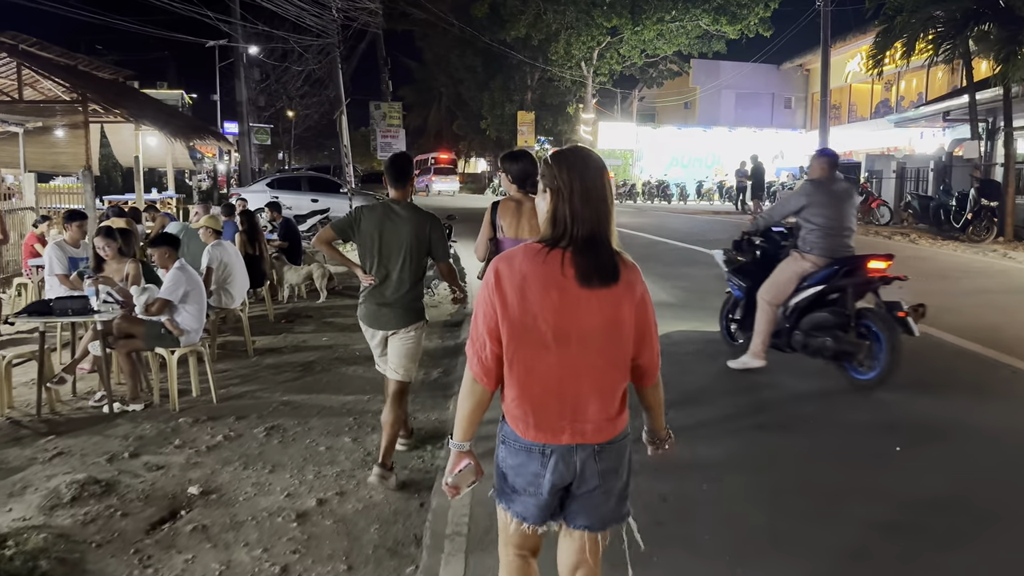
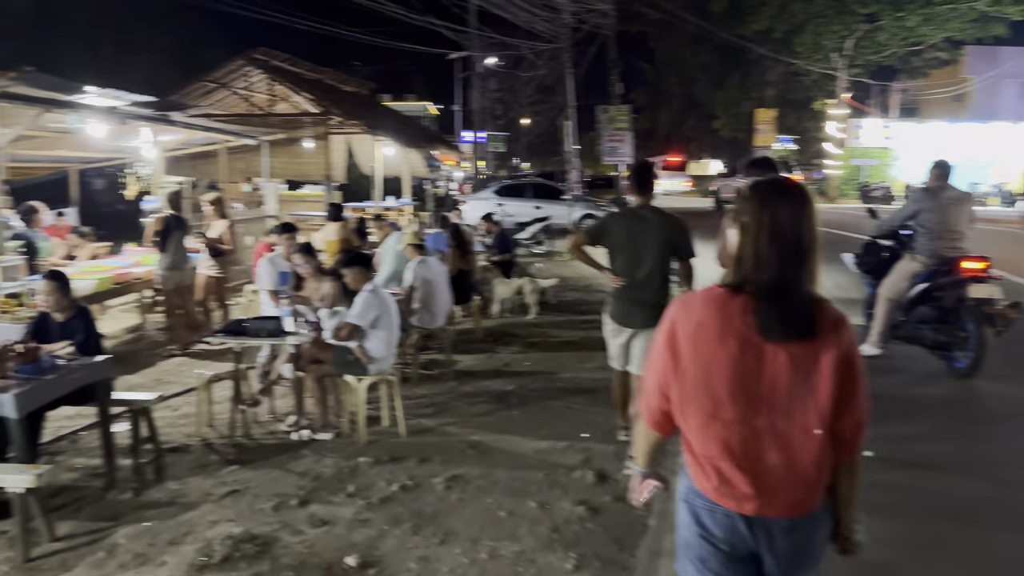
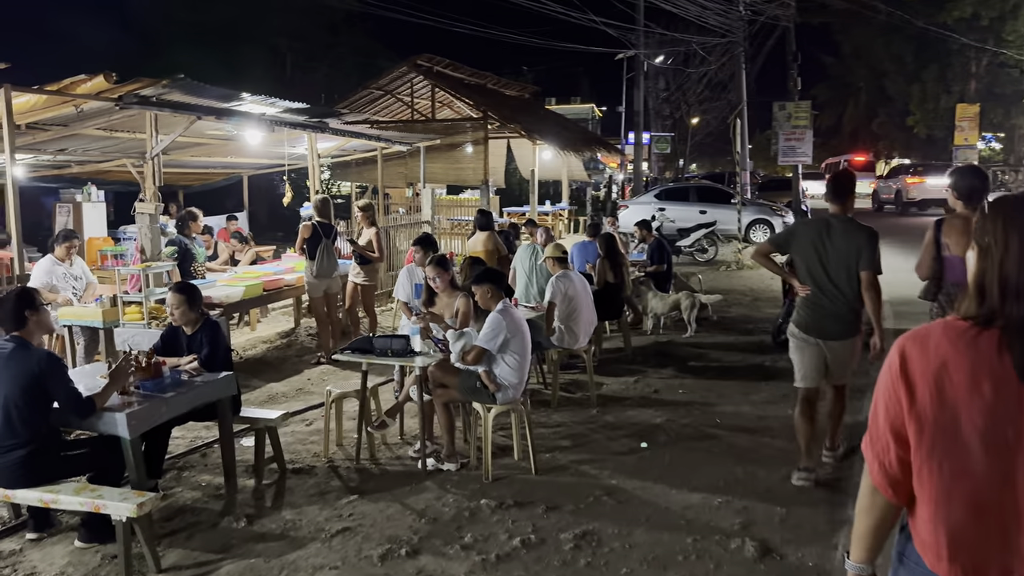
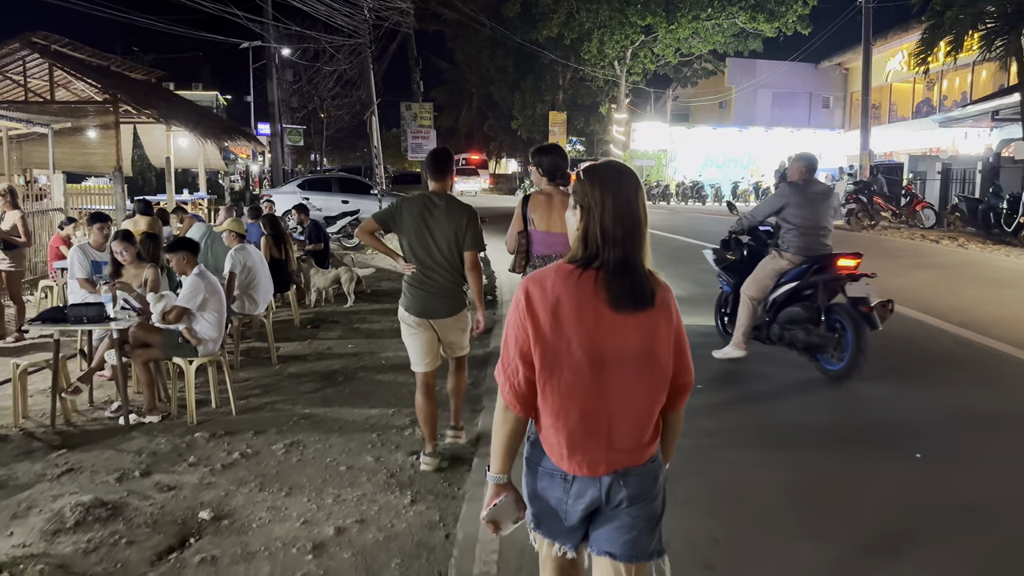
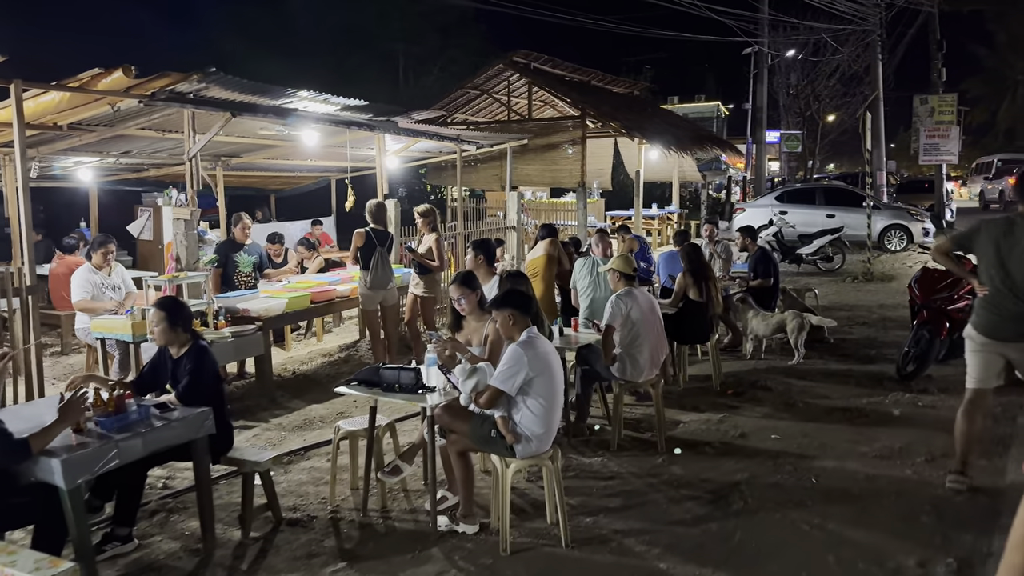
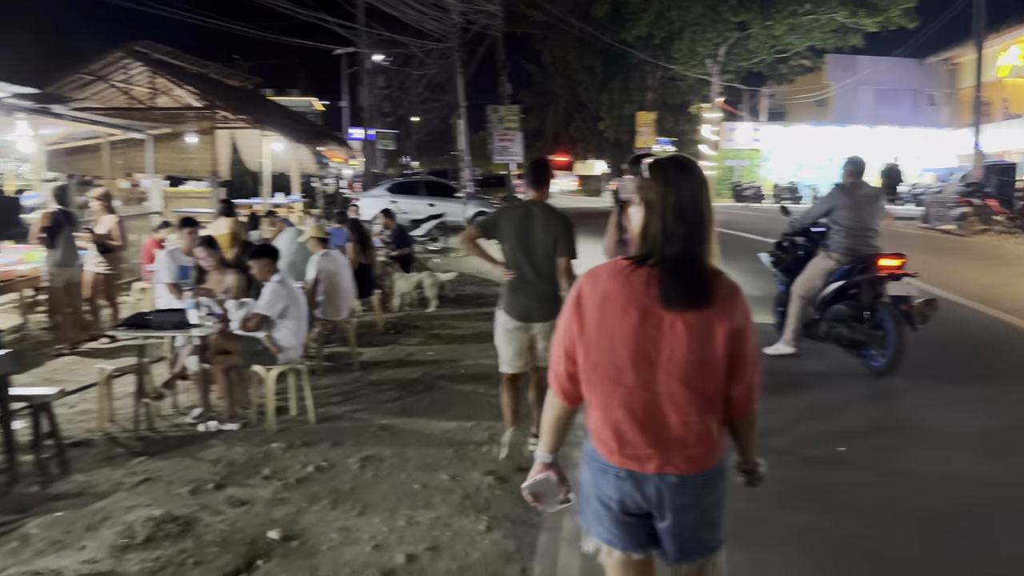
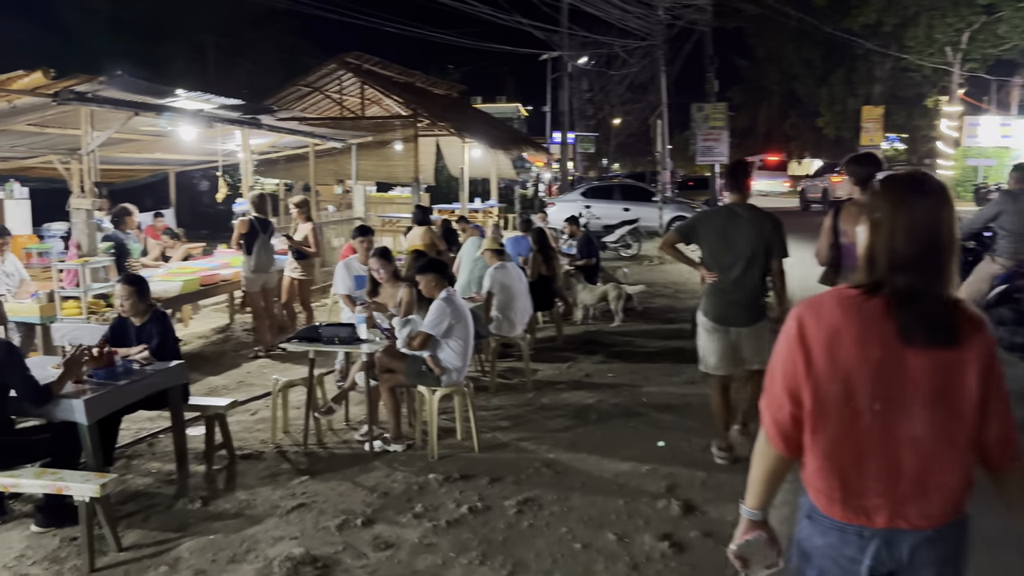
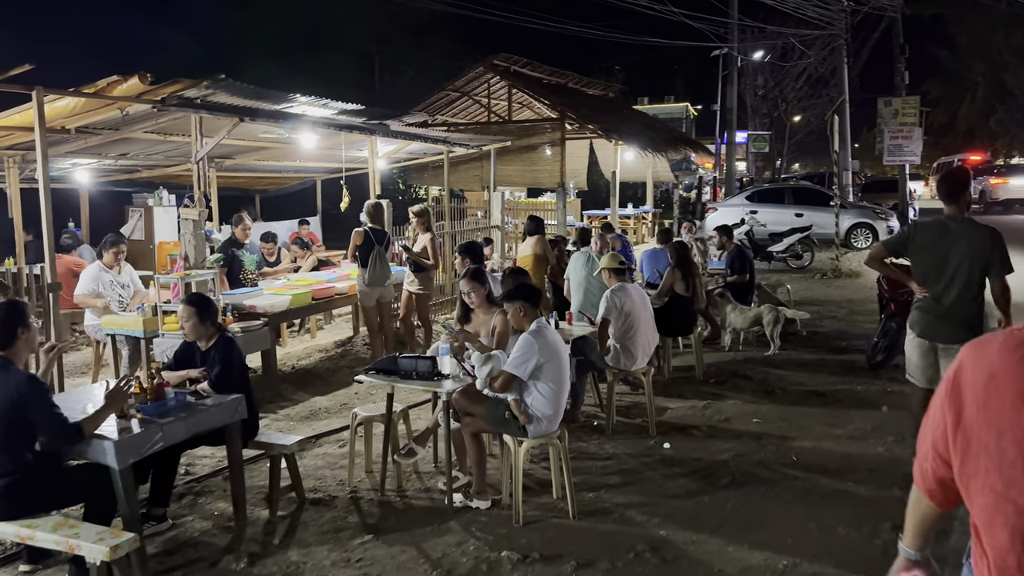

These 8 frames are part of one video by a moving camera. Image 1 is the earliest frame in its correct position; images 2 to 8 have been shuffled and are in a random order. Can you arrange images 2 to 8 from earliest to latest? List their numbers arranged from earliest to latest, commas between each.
4, 6, 2, 7, 3, 8, 5
